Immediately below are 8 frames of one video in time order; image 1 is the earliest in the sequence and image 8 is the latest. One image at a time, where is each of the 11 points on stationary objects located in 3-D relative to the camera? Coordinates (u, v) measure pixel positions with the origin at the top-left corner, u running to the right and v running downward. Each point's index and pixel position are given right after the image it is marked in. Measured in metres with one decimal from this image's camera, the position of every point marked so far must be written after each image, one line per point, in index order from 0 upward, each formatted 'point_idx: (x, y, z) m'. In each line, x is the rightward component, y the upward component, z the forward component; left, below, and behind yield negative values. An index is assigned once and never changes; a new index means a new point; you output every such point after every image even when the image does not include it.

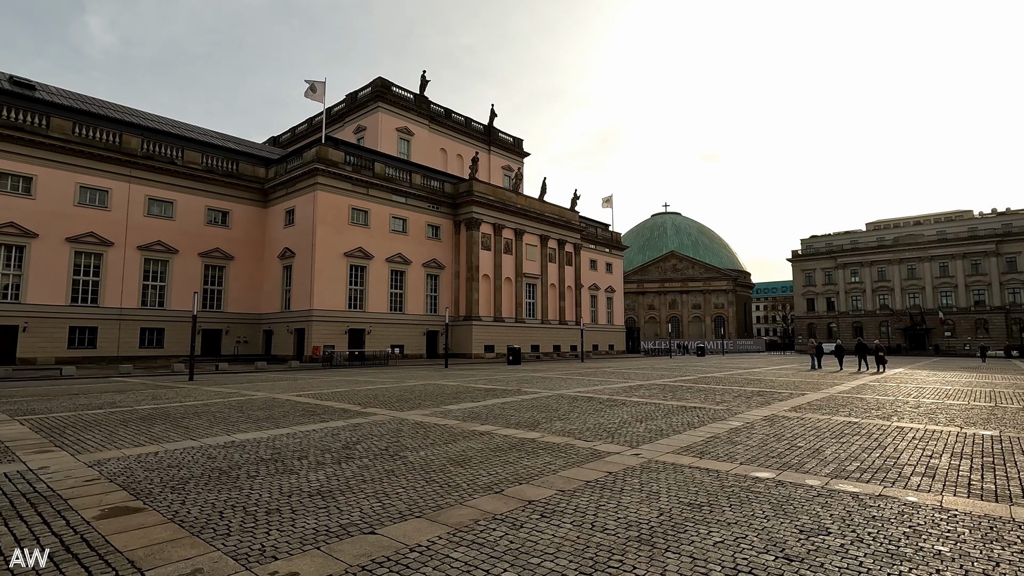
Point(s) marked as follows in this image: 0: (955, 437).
0: (+8.1, -2.7, +9.7) m
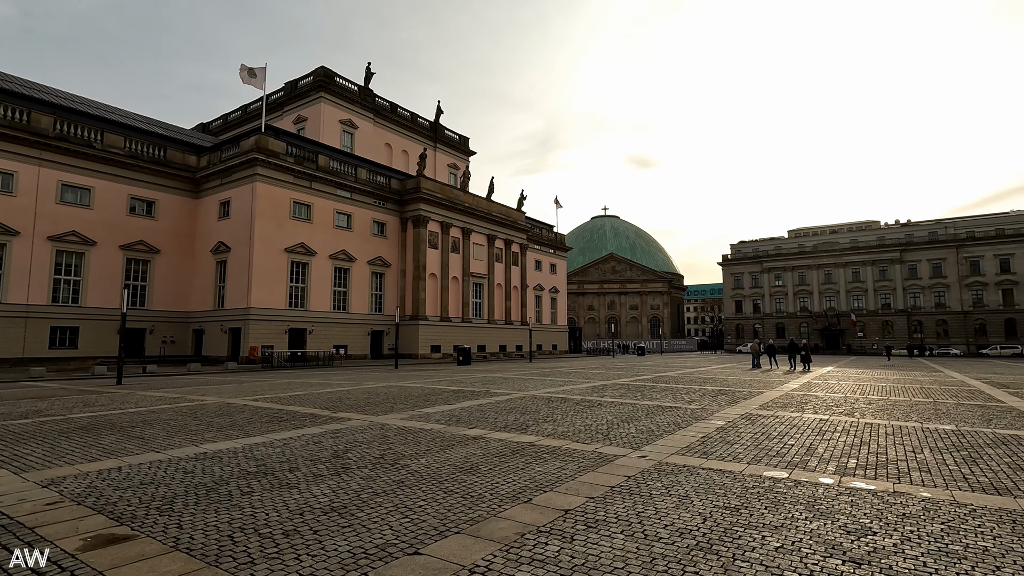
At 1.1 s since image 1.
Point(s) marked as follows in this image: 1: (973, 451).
0: (+8.0, -2.8, +10.3) m
1: (+7.5, -2.6, +8.7) m
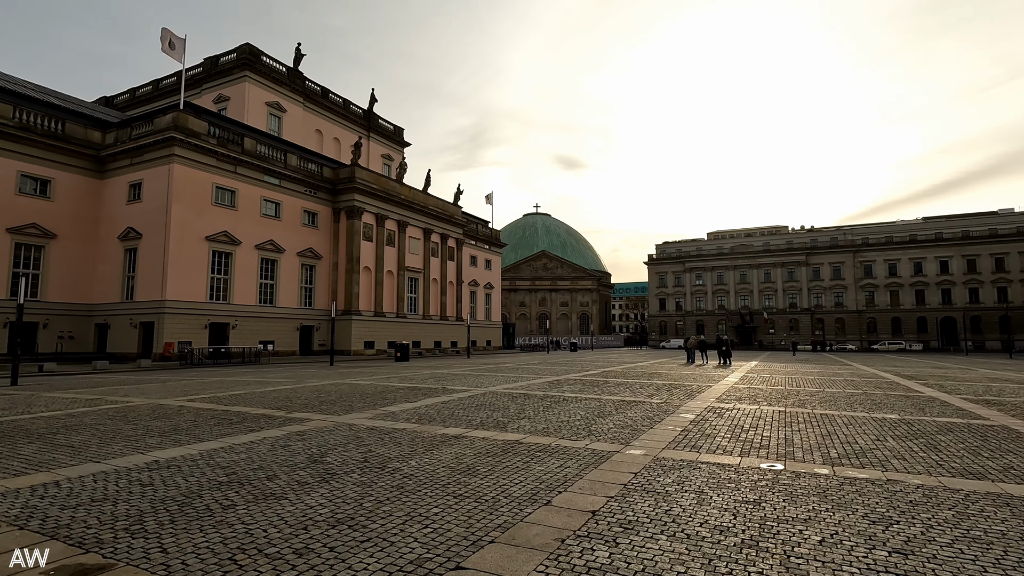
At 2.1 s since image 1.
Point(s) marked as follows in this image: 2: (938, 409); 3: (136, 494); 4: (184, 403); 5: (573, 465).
0: (+7.5, -2.8, +11.0) m
1: (+7.3, -2.6, +9.3) m
2: (+10.5, -3.0, +13.2) m
3: (-4.1, -2.3, +5.9) m
4: (-8.1, -2.9, +13.2) m
5: (+0.8, -2.4, +7.2) m
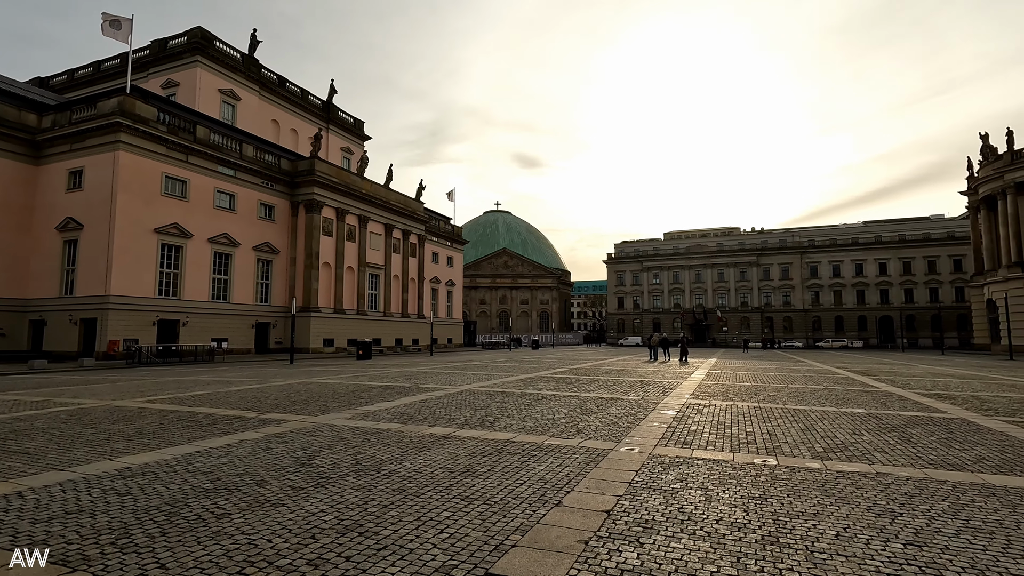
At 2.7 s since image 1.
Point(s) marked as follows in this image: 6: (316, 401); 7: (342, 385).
0: (+7.1, -2.7, +11.5) m
1: (+7.1, -2.6, +9.7) m
2: (+10.0, -3.0, +13.9) m
3: (-4.0, -2.2, +5.4) m
4: (-8.5, -2.7, +12.4) m
5: (+0.8, -2.4, +7.1) m
6: (-4.8, -2.8, +13.2) m
7: (-5.4, -3.1, +17.0) m
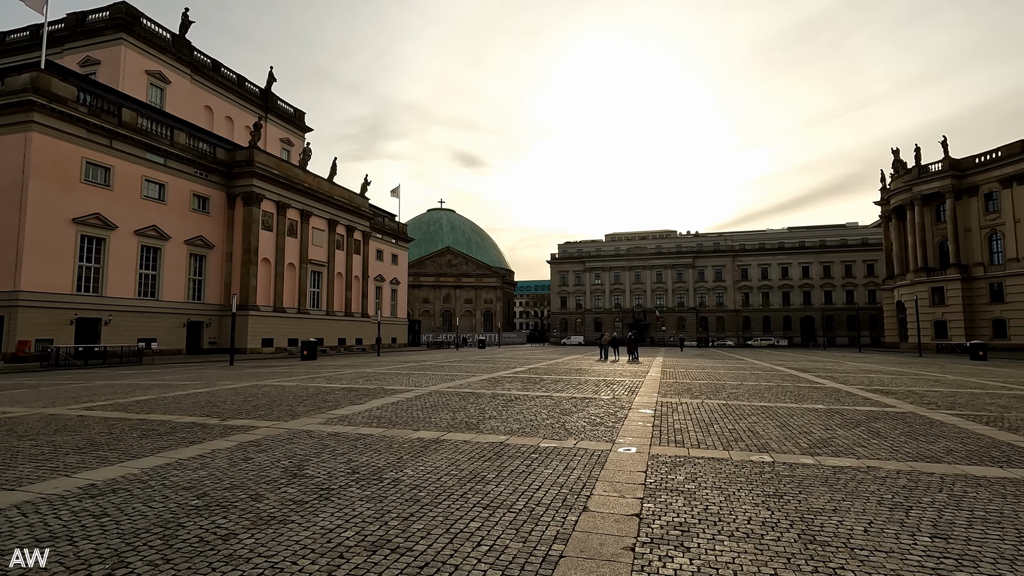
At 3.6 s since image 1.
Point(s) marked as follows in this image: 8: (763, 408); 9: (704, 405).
0: (+6.7, -2.8, +12.0) m
1: (+6.8, -2.6, +10.3) m
2: (+9.2, -3.0, +14.7) m
3: (-3.7, -2.1, +4.8) m
4: (-9.0, -2.6, +11.3) m
5: (+0.9, -2.3, +7.0) m
6: (-5.4, -2.7, +12.4) m
7: (-6.4, -3.0, +16.1) m
8: (+5.9, -2.8, +12.5) m
9: (+4.7, -2.9, +13.2) m
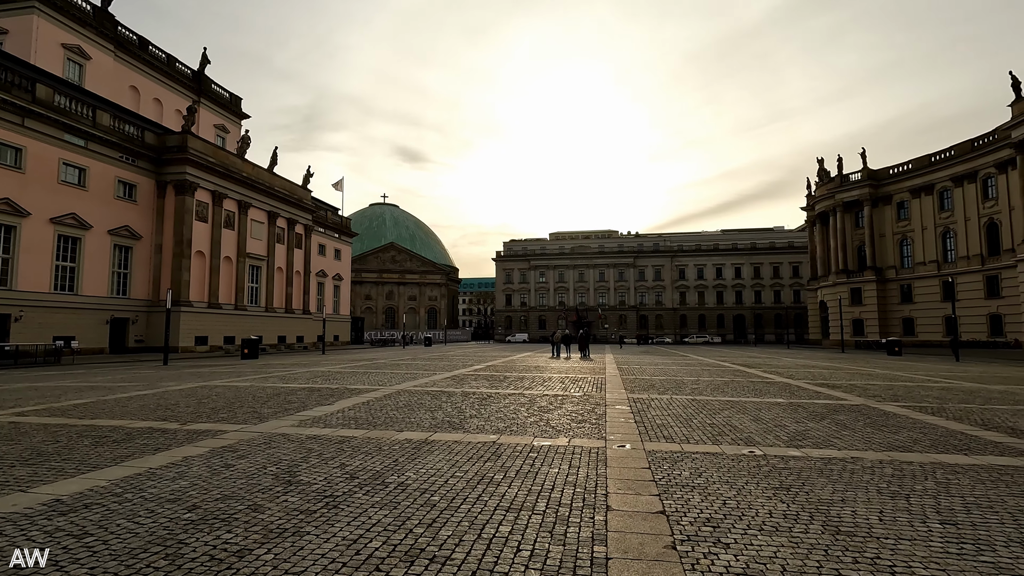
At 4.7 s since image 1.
0: (+6.2, -2.8, +12.5) m
1: (+6.4, -2.6, +10.8) m
2: (+8.4, -3.0, +15.5) m
3: (-3.4, -2.1, +4.2) m
4: (-9.4, -2.5, +10.1) m
5: (+0.9, -2.3, +6.9) m
6: (-5.9, -2.6, +11.6) m
7: (-7.3, -2.8, +15.2) m
8: (+5.3, -2.8, +13.0) m
9: (+4.1, -2.8, +13.5) m
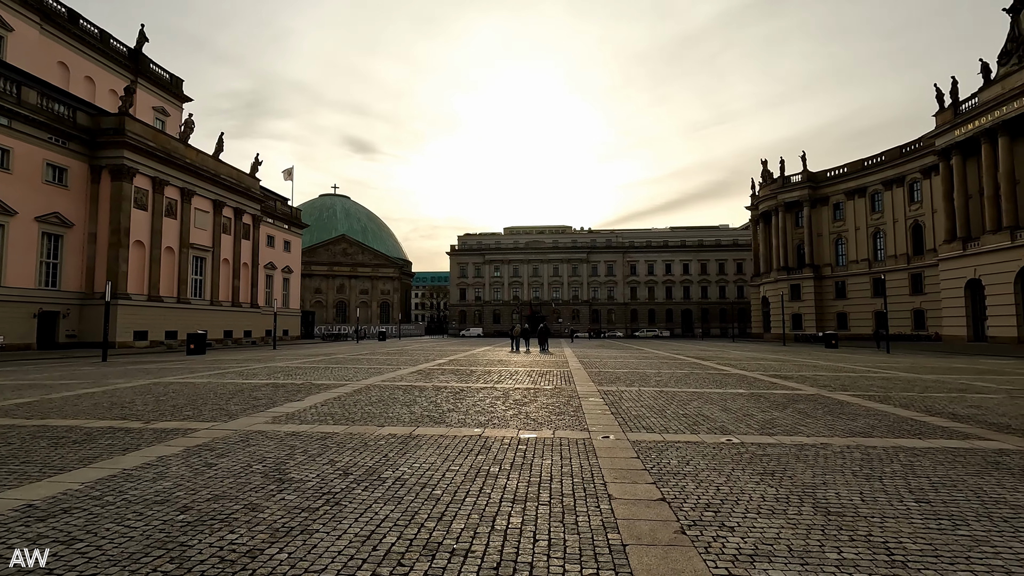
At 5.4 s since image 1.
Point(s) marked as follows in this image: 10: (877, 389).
0: (+5.5, -2.6, +13.1) m
1: (+6.0, -2.5, +11.4) m
2: (+7.5, -2.9, +16.3) m
3: (-3.3, -2.0, +4.0) m
4: (-9.7, -2.3, +9.3) m
5: (+0.8, -2.2, +7.1) m
6: (-6.4, -2.4, +11.1) m
7: (-8.1, -2.6, +14.6) m
8: (+4.6, -2.7, +13.5) m
9: (+3.4, -2.7, +13.9) m
10: (+10.4, -2.9, +15.2) m
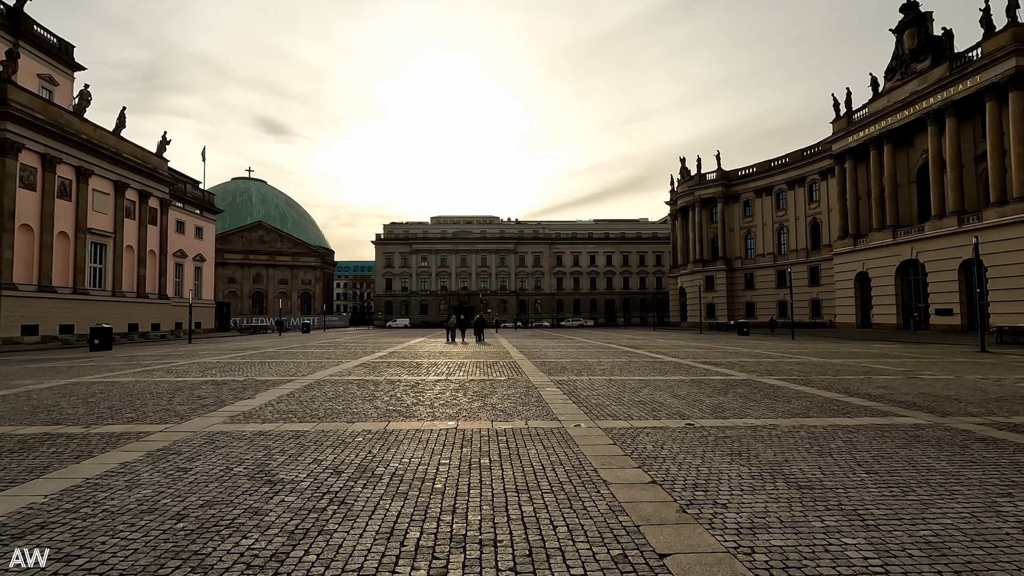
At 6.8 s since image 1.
0: (+4.4, -2.5, +14.0) m
1: (+5.1, -2.4, +12.4) m
2: (+5.9, -2.7, +17.4) m
3: (-3.0, -2.0, +3.7) m
4: (-10.1, -2.2, +8.1) m
5: (+0.6, -2.2, +7.3) m
6: (-7.1, -2.3, +10.3) m
7: (-9.3, -2.4, +13.5) m
8: (+3.4, -2.5, +14.2) m
9: (+2.2, -2.5, +14.5) m
10: (+8.9, -2.6, +16.8) m
